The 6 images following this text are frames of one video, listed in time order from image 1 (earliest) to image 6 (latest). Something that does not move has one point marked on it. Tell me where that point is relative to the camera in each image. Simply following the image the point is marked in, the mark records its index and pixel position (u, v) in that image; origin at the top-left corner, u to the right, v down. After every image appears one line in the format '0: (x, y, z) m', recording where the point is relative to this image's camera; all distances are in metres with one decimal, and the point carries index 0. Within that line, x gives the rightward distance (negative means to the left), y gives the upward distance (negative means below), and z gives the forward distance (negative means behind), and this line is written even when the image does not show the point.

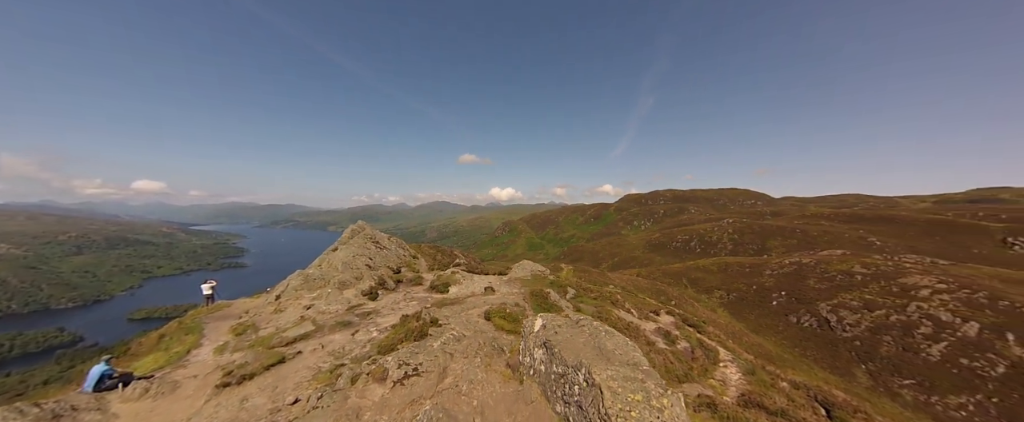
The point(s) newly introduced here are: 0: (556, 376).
0: (+1.8, -6.8, +11.4) m
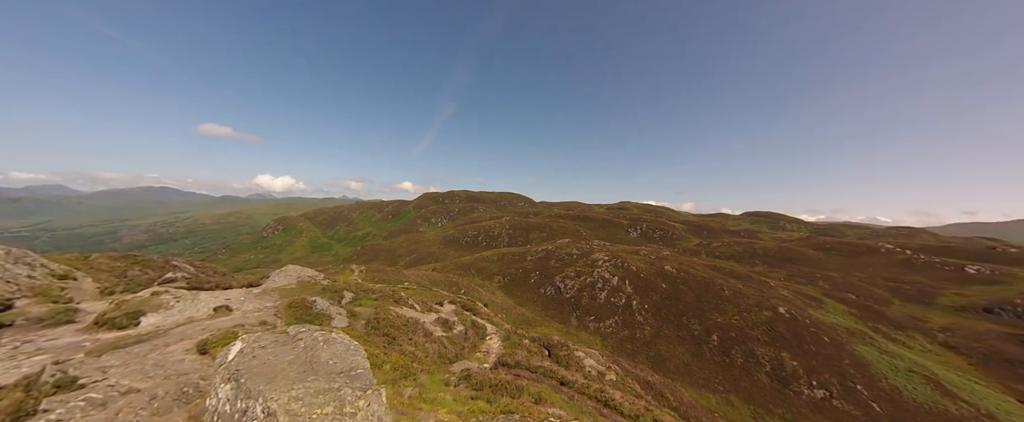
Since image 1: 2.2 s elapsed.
0: (-8.6, -6.3, +8.6) m
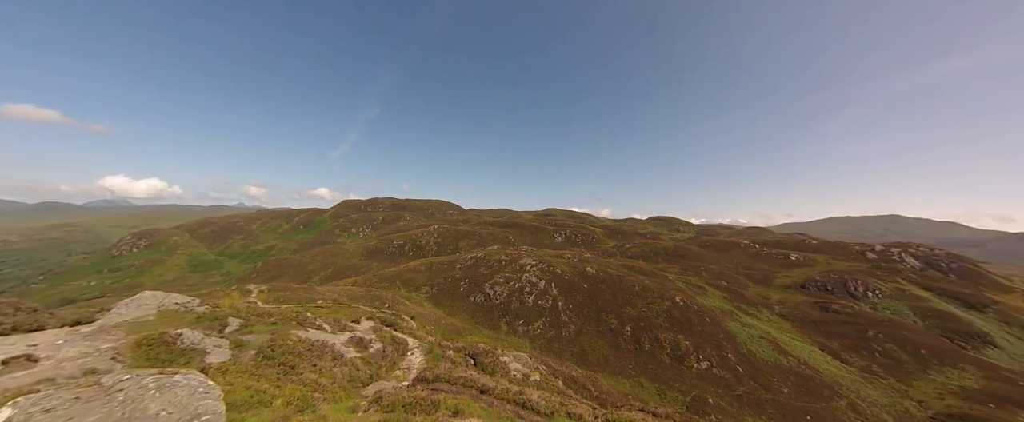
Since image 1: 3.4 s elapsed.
0: (-11.9, -6.8, +6.3) m
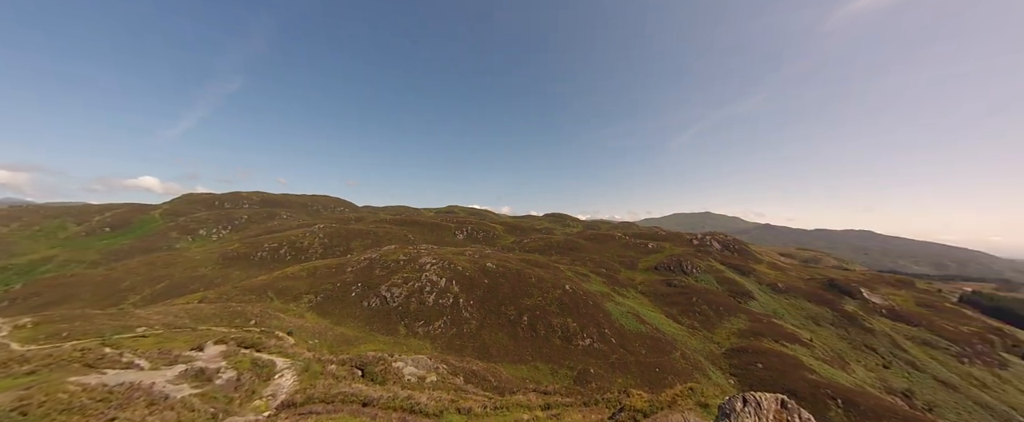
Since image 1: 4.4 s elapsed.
0: (-15.3, -6.9, +2.3) m
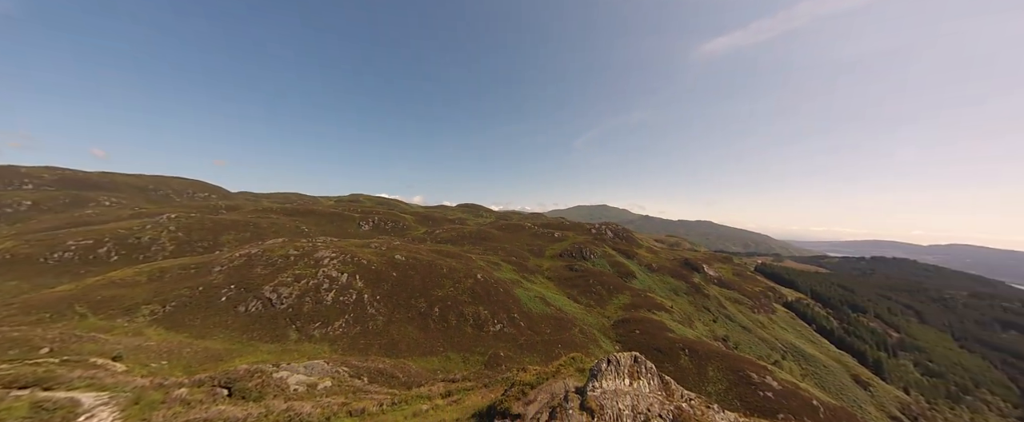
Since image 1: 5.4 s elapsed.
0: (-17.5, -6.6, -1.9) m
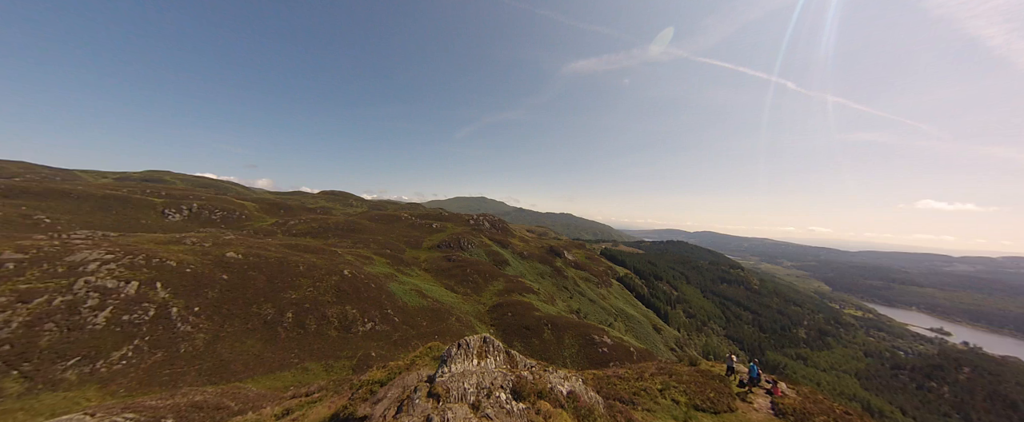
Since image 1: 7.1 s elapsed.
0: (-18.8, -6.7, -8.4) m
